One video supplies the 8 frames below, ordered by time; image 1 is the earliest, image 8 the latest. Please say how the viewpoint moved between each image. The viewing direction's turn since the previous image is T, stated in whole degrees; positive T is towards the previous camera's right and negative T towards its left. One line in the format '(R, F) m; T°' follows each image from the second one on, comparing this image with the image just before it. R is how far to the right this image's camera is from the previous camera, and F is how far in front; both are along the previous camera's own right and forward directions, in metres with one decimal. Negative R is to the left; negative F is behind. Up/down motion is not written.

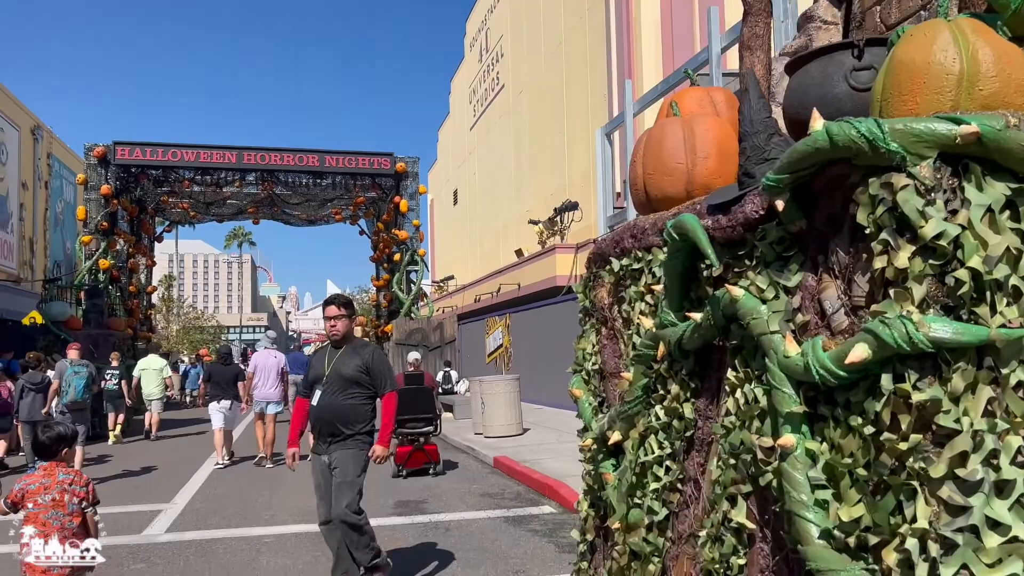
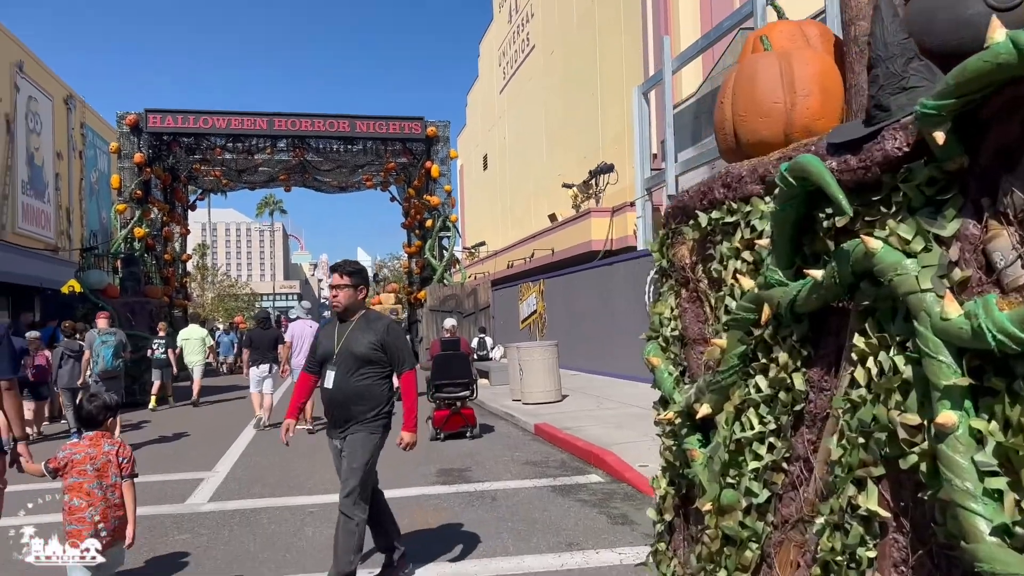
(-0.1, +0.3) m; -2°
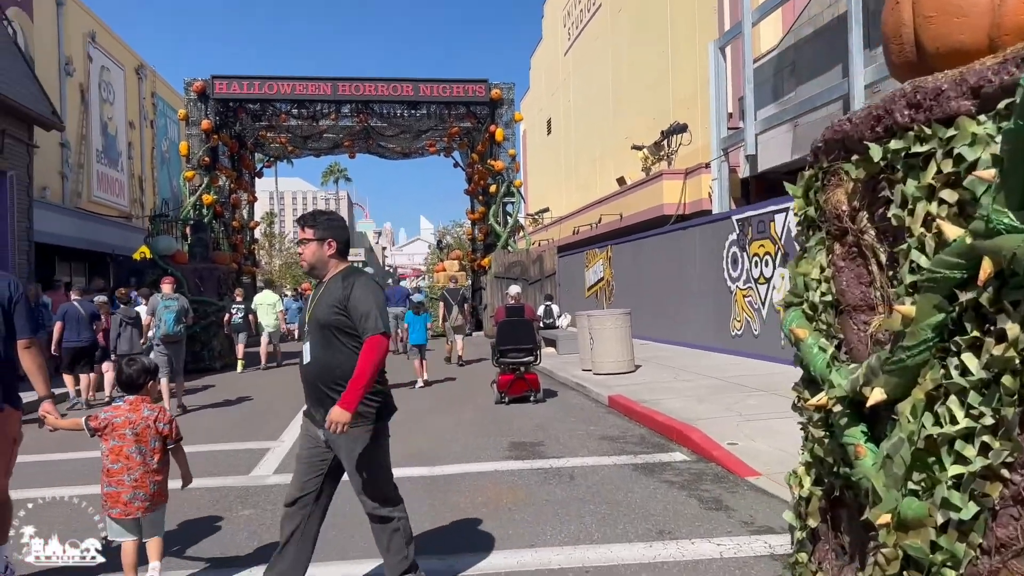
(-0.1, +0.5) m; -4°
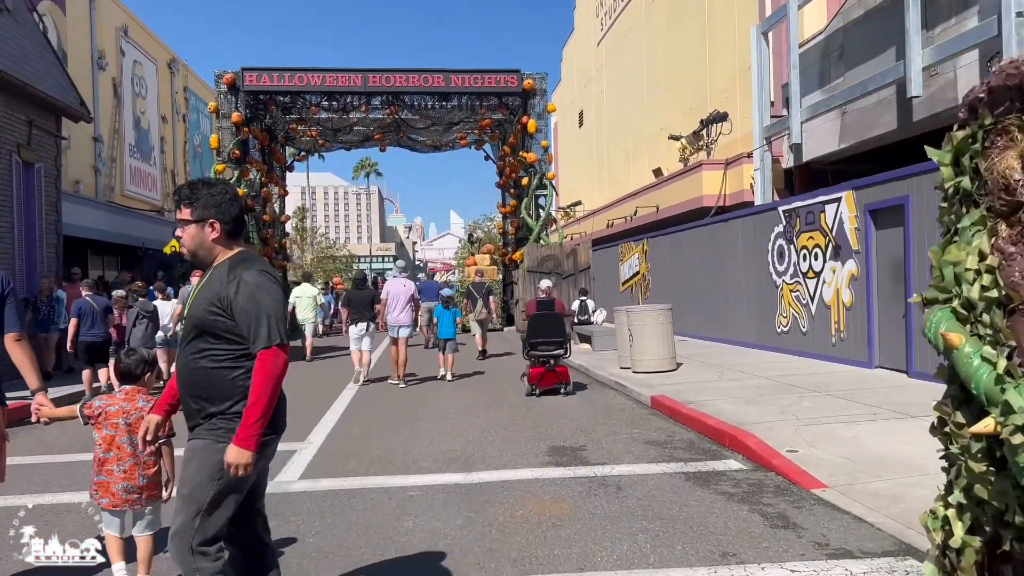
(-0.1, +0.5) m; -2°
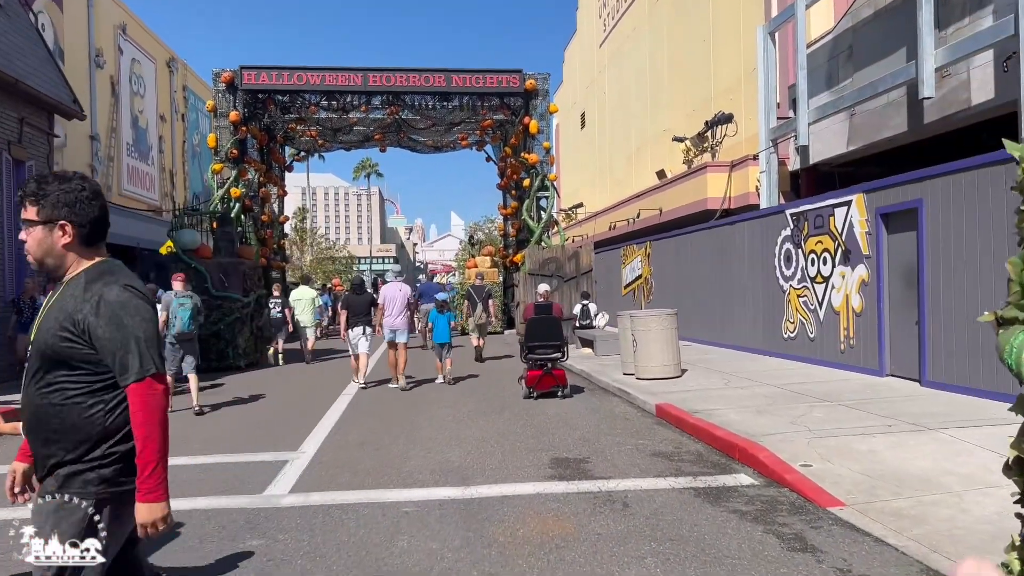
(0.0, +0.3) m; 0°
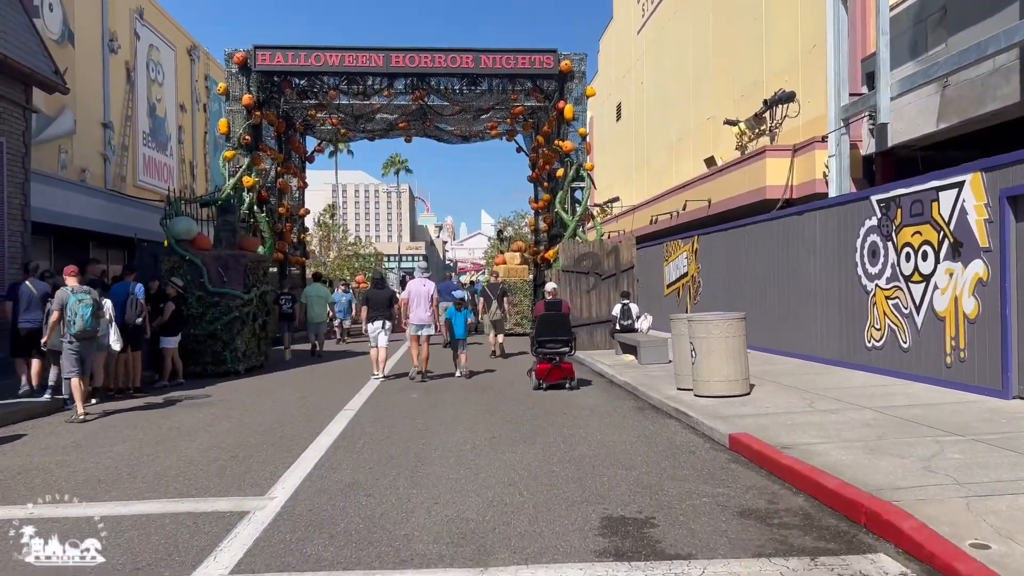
(-0.1, +1.8) m; -2°
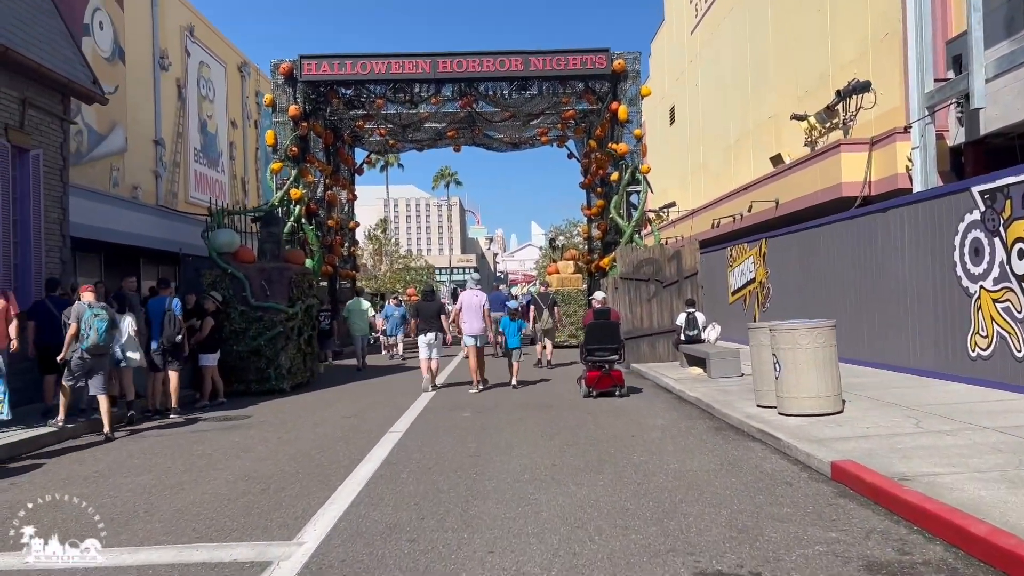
(-0.1, +0.8) m; -4°
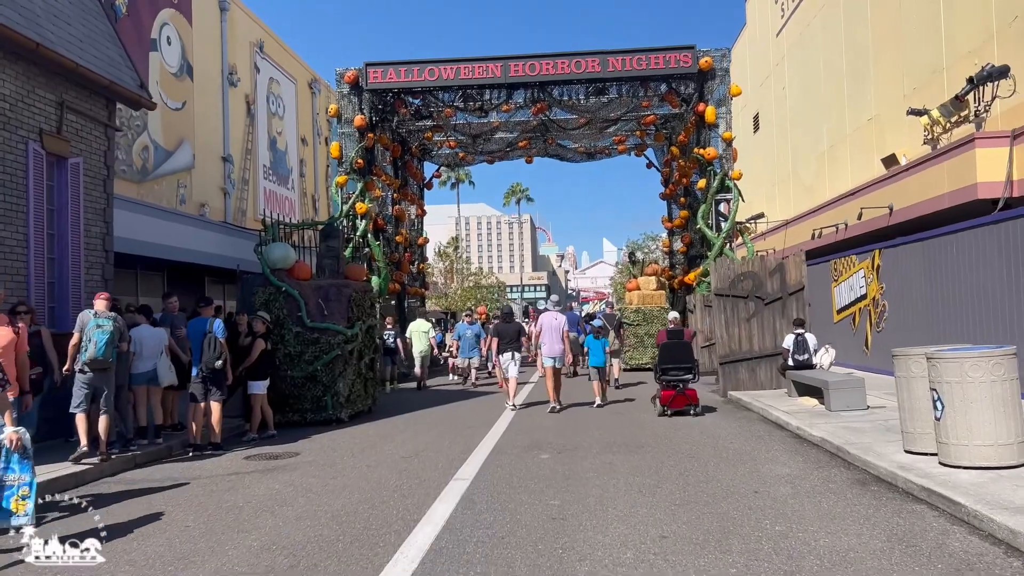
(-0.2, +1.4) m; -5°
